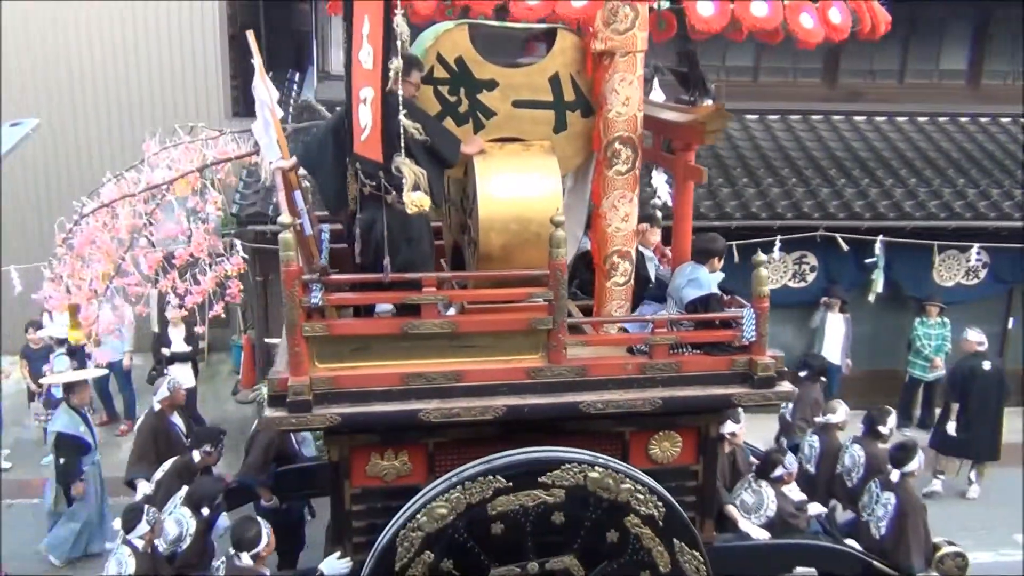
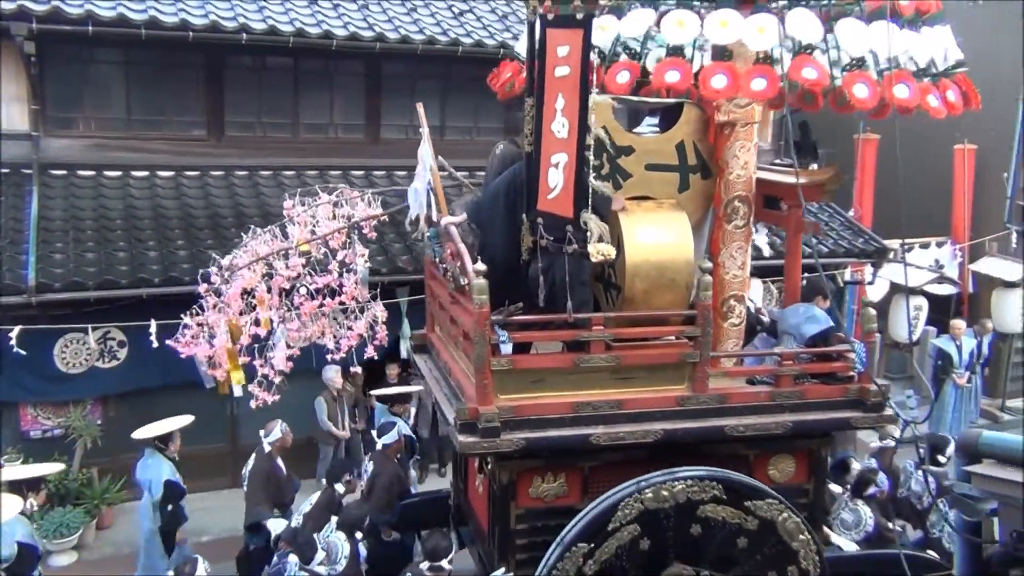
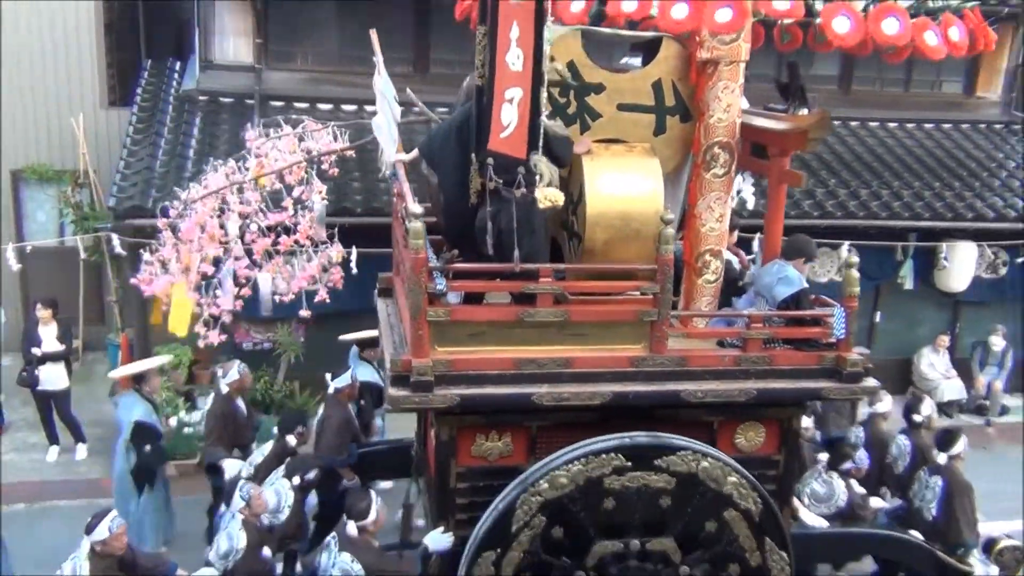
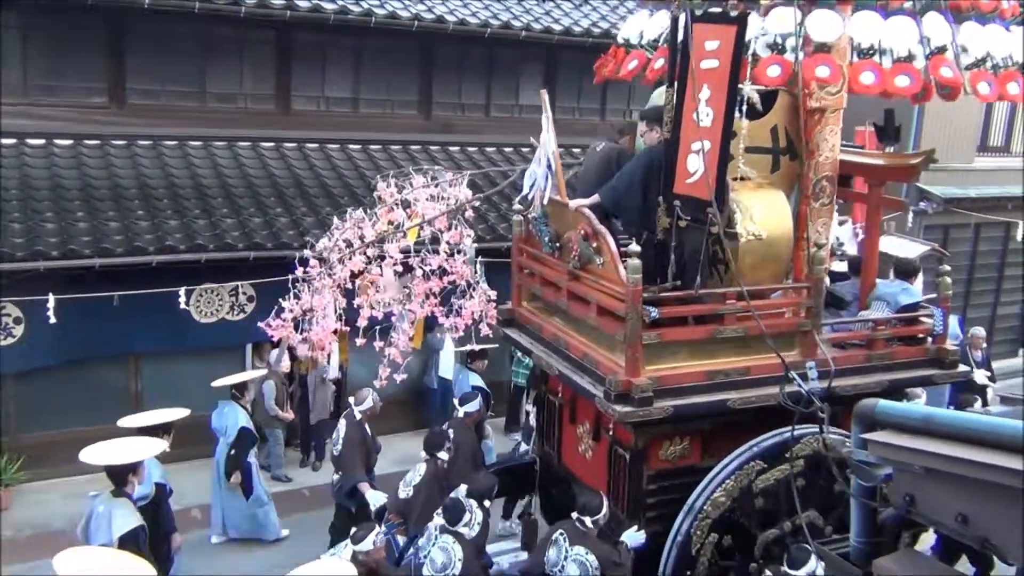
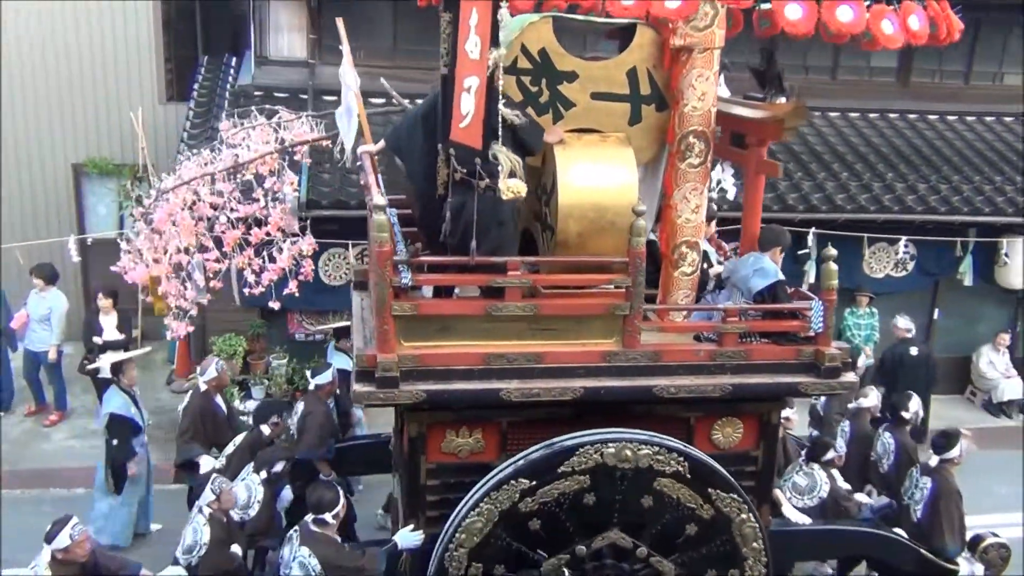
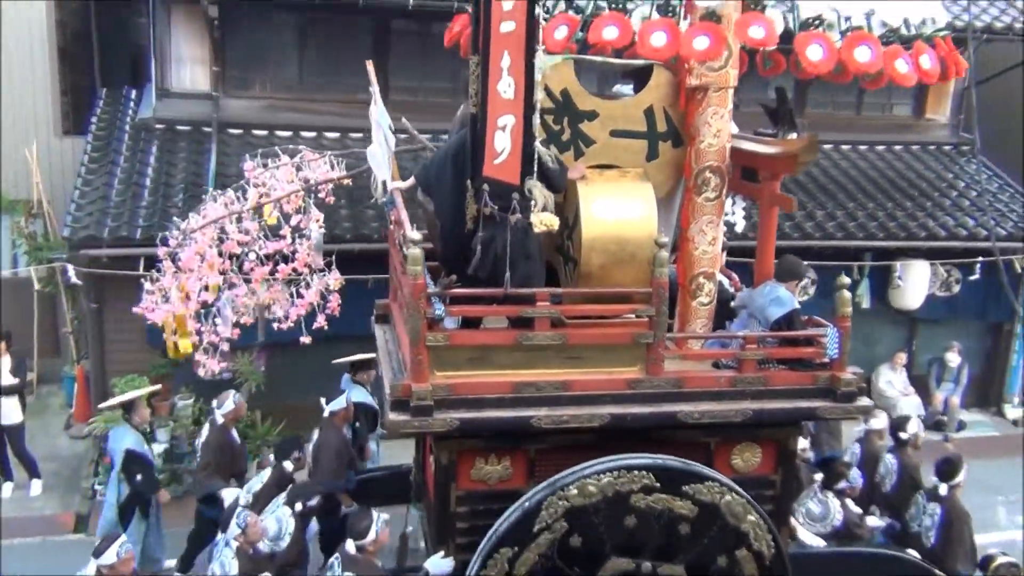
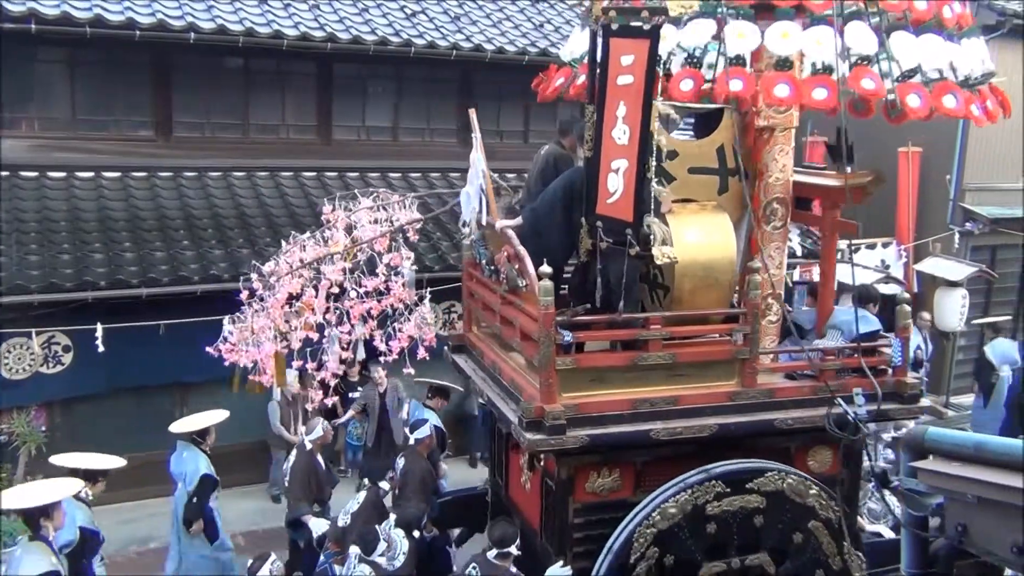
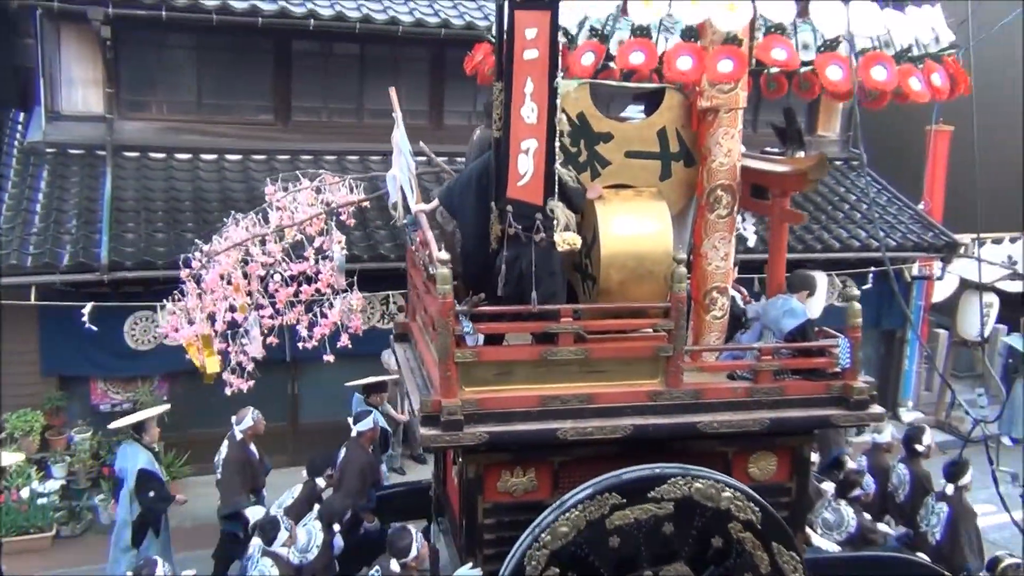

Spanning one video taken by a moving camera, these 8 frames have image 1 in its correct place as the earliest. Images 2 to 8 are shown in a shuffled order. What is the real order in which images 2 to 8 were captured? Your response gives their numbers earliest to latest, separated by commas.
5, 3, 6, 8, 2, 7, 4
